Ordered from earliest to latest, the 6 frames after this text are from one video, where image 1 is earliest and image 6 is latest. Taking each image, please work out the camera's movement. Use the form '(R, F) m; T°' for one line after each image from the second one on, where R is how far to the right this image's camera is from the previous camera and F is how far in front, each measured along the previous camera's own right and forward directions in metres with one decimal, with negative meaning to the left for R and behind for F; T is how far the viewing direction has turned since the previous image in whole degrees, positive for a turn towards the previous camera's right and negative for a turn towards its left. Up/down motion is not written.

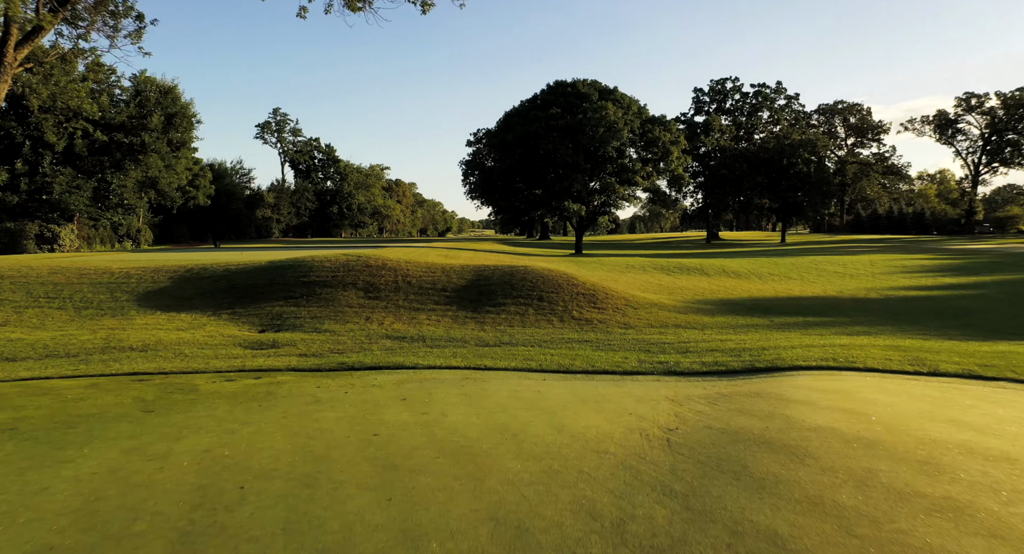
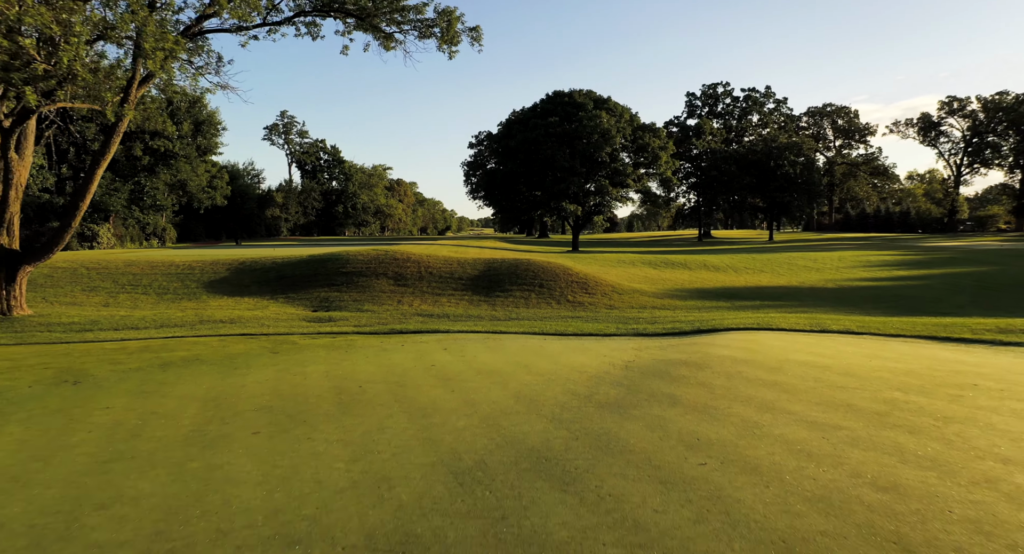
(-0.2, -2.7) m; 0°
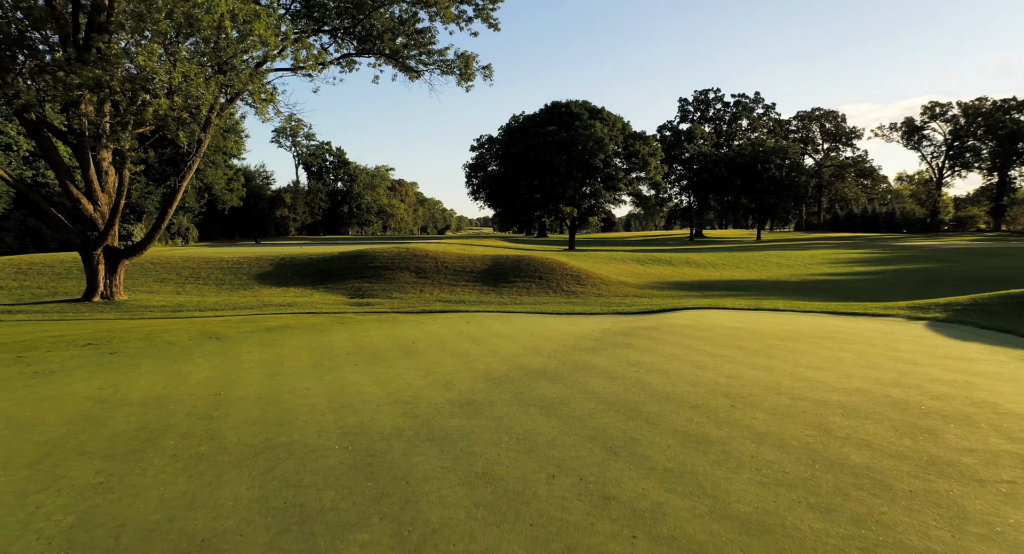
(-0.2, -2.9) m; 0°
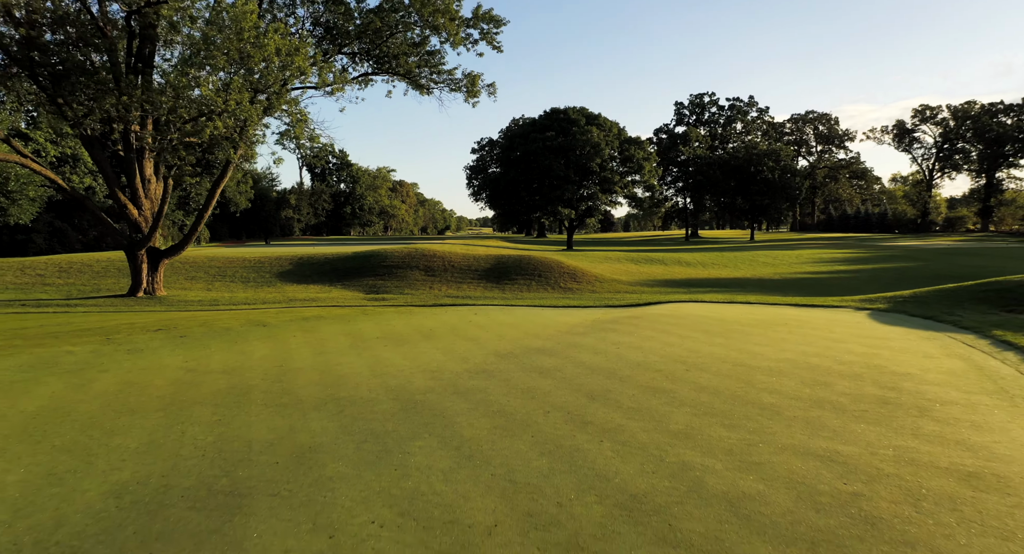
(-0.1, -1.7) m; 0°
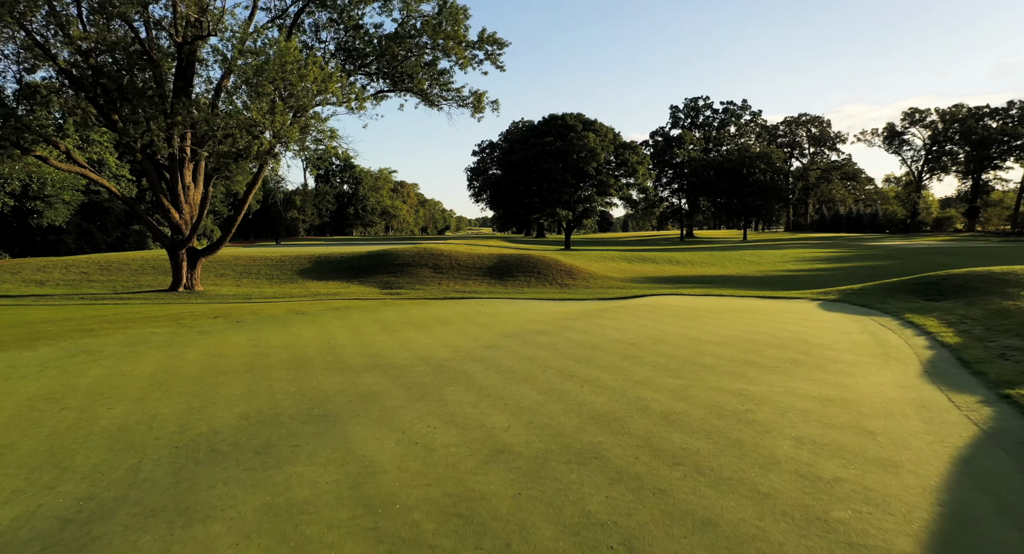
(-0.1, -1.9) m; 0°
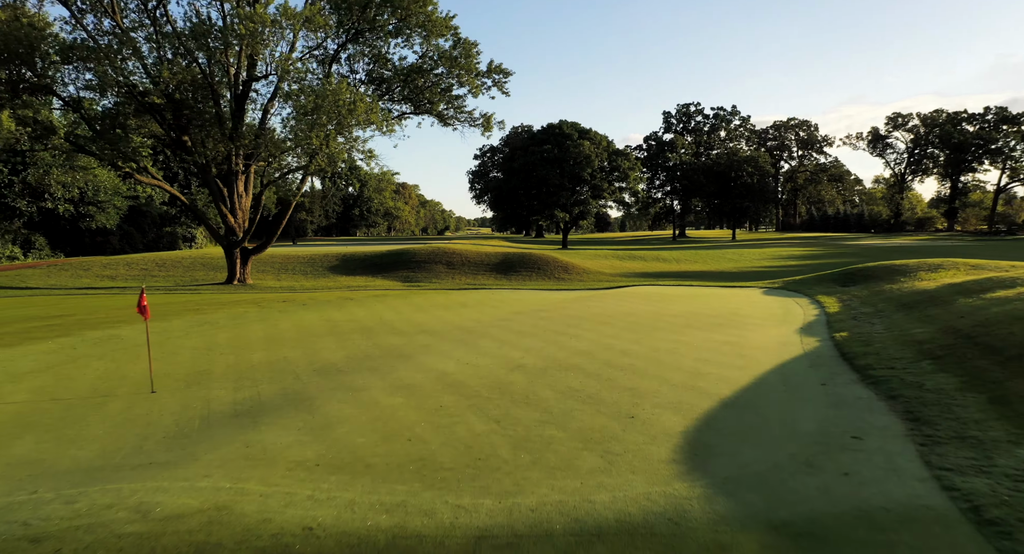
(-0.2, -3.2) m; 0°
